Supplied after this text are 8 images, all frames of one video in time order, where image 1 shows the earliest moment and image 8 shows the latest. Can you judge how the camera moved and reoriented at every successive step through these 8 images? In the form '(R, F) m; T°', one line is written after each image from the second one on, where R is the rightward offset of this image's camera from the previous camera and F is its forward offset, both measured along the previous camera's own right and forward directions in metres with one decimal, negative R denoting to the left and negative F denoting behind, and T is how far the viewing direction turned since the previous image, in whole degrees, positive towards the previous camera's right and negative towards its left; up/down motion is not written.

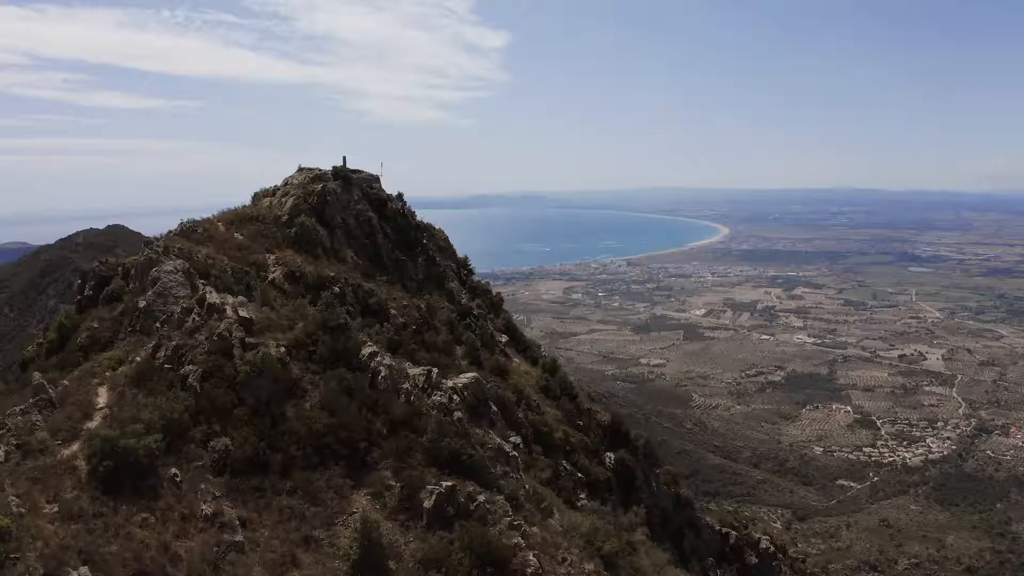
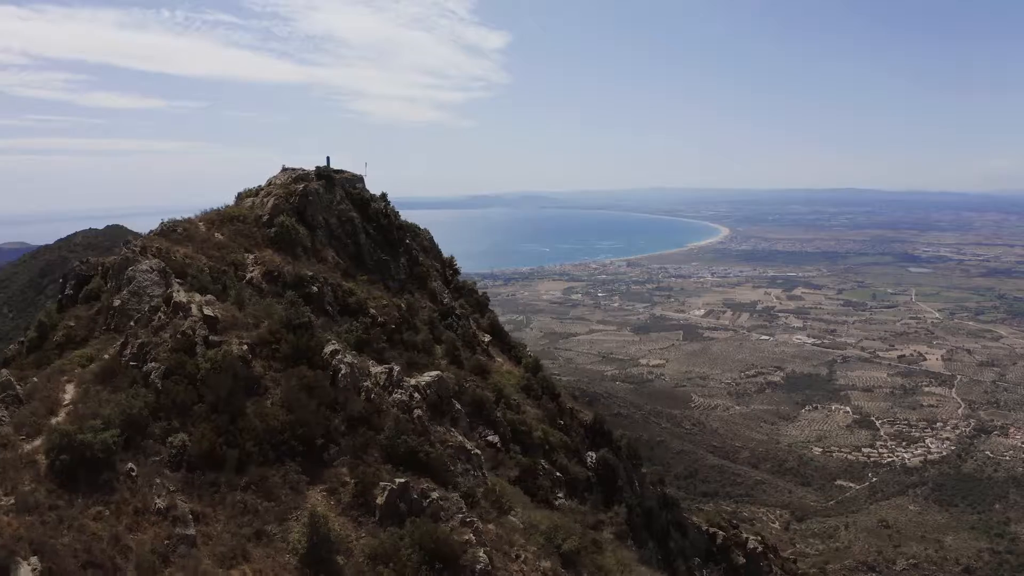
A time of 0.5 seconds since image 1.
(+0.4, 0.0) m; 0°
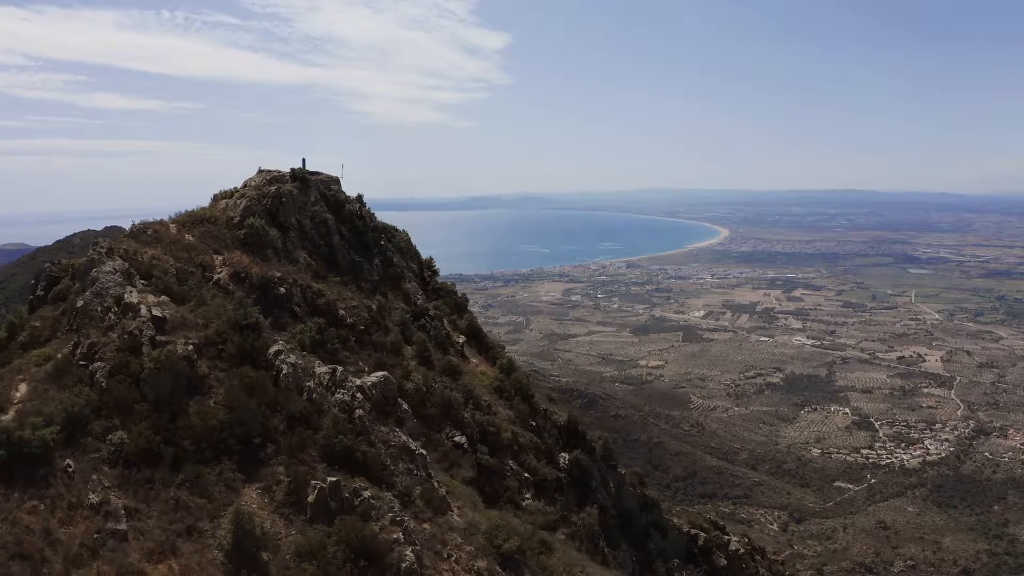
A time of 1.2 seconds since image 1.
(+0.6, 0.0) m; 0°
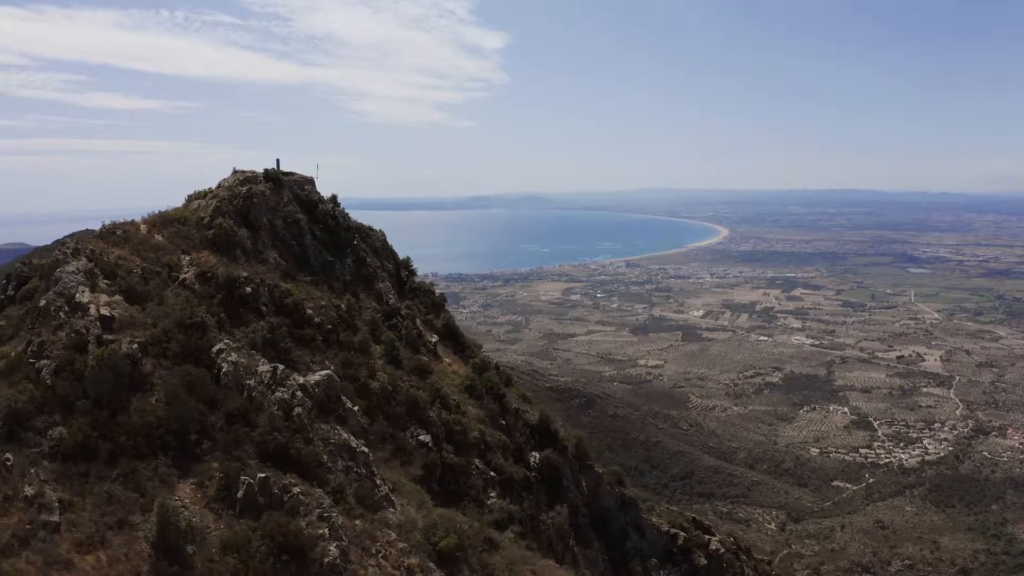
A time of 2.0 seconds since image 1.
(+0.6, -0.1) m; 0°
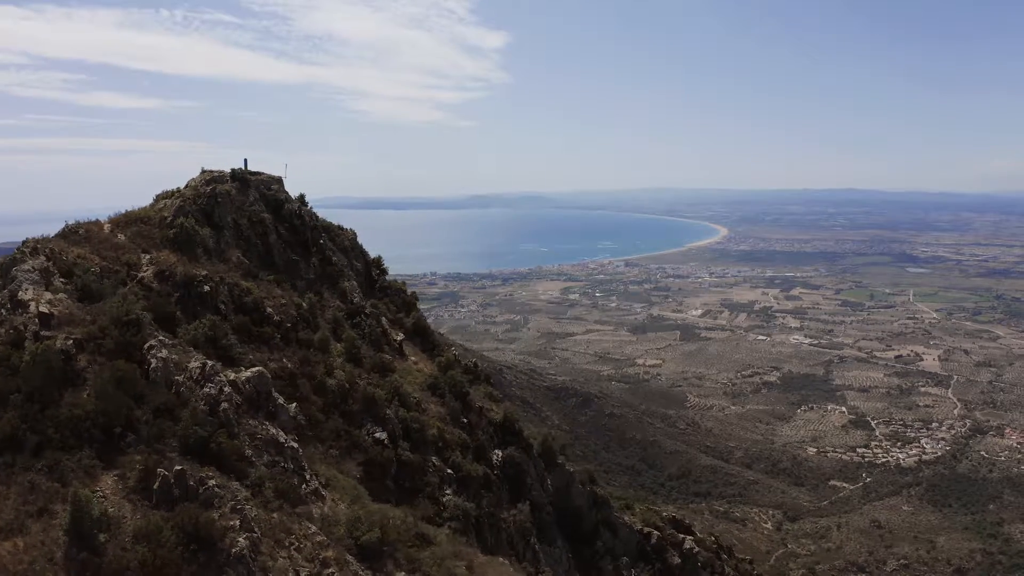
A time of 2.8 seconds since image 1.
(+0.8, -0.1) m; 0°
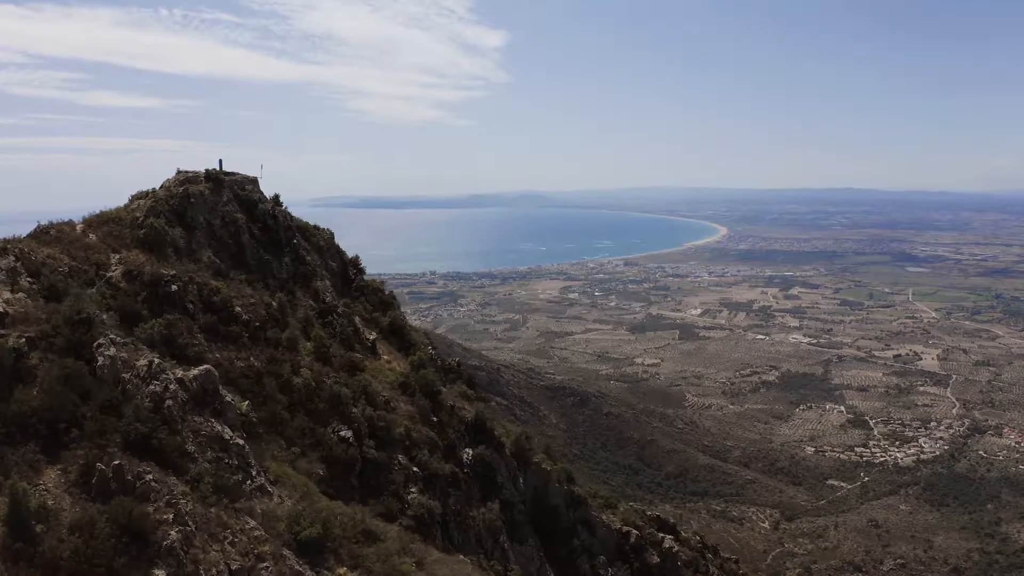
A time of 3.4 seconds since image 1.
(+0.7, -0.1) m; 0°
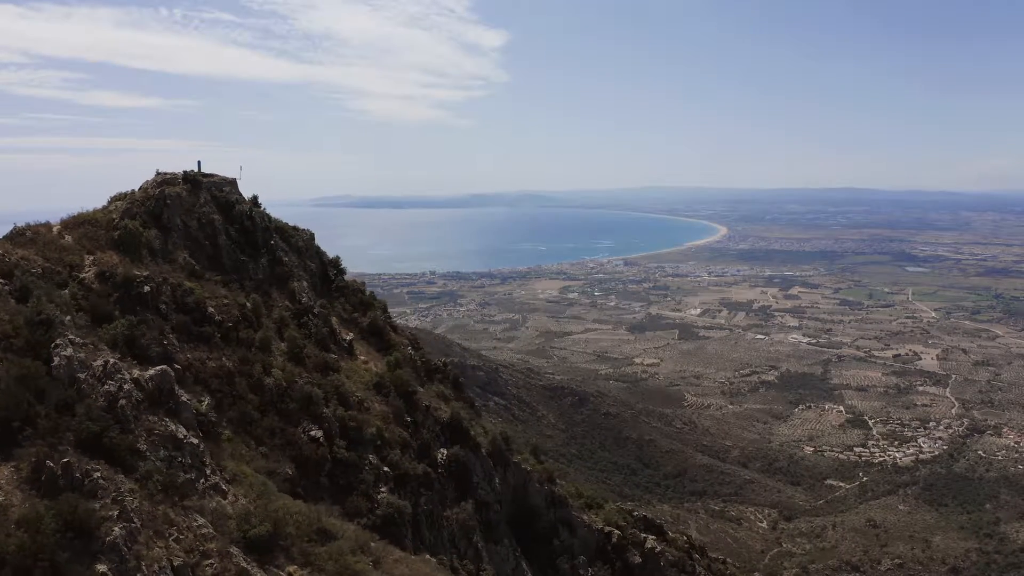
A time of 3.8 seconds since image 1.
(+0.6, -0.1) m; 0°
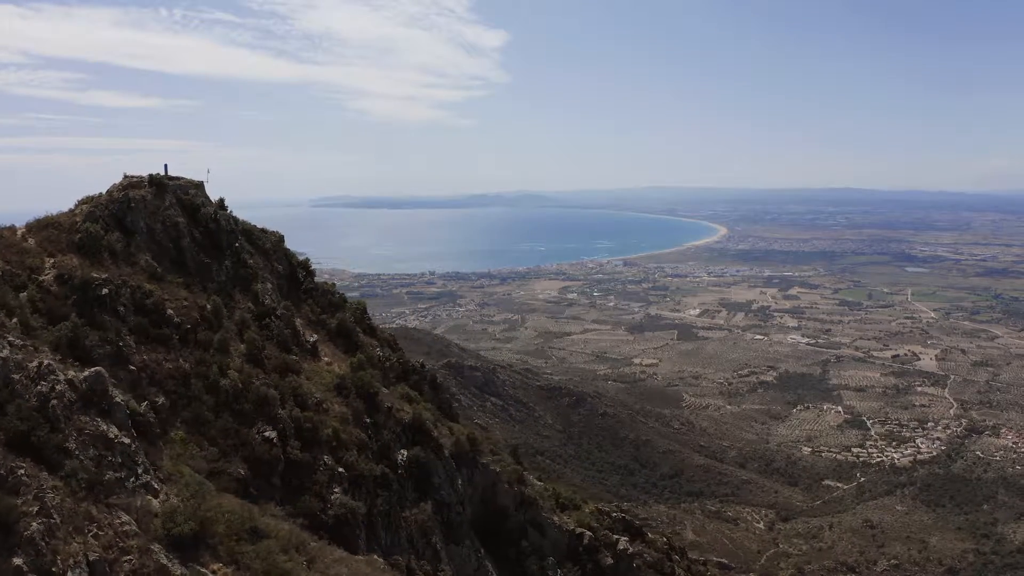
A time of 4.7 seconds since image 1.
(+0.9, -0.2) m; 0°
